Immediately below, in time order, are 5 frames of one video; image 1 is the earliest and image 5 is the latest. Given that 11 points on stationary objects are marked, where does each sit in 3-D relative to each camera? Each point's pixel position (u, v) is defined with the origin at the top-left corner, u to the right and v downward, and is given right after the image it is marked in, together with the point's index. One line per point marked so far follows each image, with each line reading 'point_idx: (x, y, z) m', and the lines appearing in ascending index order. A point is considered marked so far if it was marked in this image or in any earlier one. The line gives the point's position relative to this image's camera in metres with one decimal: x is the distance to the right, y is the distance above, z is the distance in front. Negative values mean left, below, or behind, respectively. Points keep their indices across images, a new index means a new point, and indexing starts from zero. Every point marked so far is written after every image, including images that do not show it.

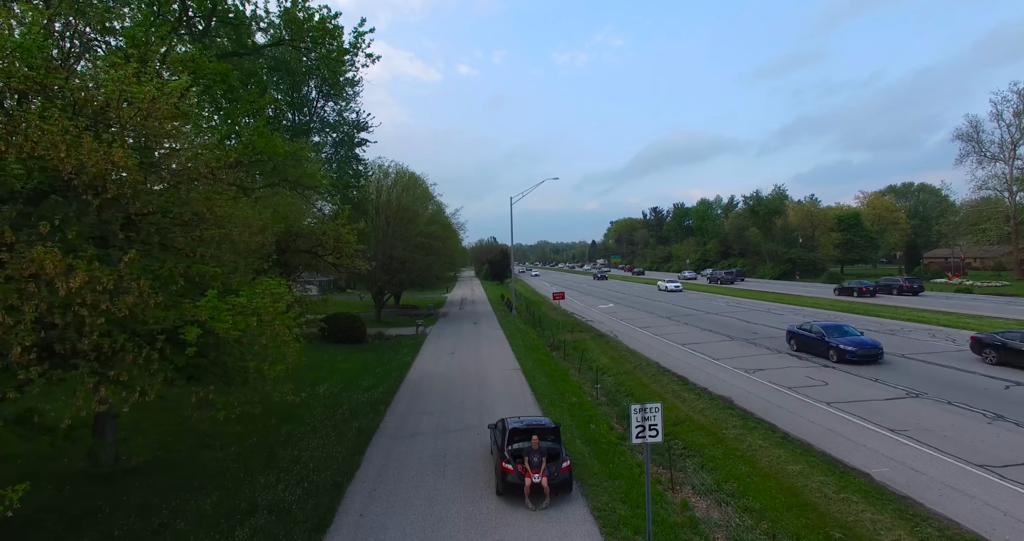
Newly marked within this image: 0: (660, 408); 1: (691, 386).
0: (+2.1, -1.9, +7.5) m
1: (+5.3, -3.4, +15.6) m
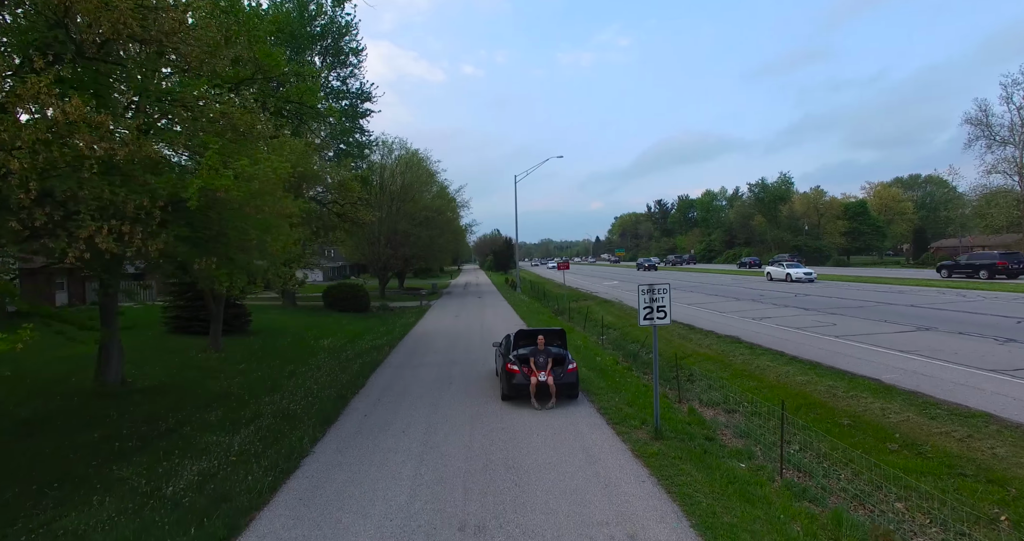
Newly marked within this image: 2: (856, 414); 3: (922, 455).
0: (+2.2, -0.3, +7.5) m
1: (+5.5, -1.7, +15.5) m
2: (+5.1, -2.1, +7.7) m
3: (+4.8, -2.2, +6.2) m
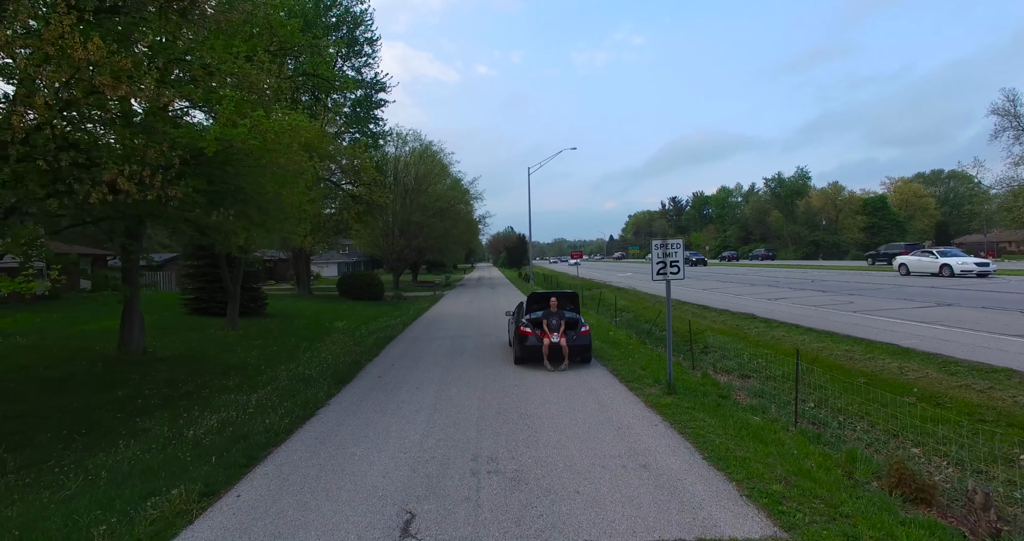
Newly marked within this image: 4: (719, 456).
0: (+2.4, +0.4, +7.4) m
1: (+5.9, -1.1, +15.4) m
2: (+5.2, -1.5, +7.6) m
3: (+5.0, -1.6, +6.1) m
4: (+1.9, -1.7, +4.9) m
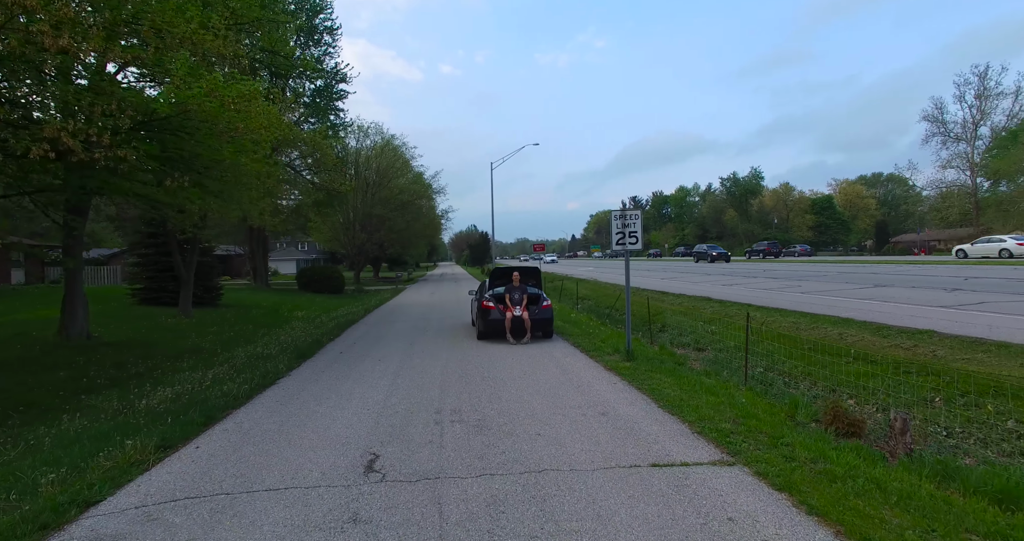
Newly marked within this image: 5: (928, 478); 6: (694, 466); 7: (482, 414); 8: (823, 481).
0: (+1.9, +0.8, +7.7) m
1: (+4.8, -0.7, +15.9) m
2: (+4.7, -1.1, +8.1) m
3: (+4.5, -1.1, +6.6) m
4: (+1.6, -1.3, +5.1) m
5: (+2.6, -1.3, +3.2) m
6: (+1.2, -1.3, +3.5) m
7: (-0.3, -1.3, +4.8) m
8: (+1.9, -1.3, +3.2) m
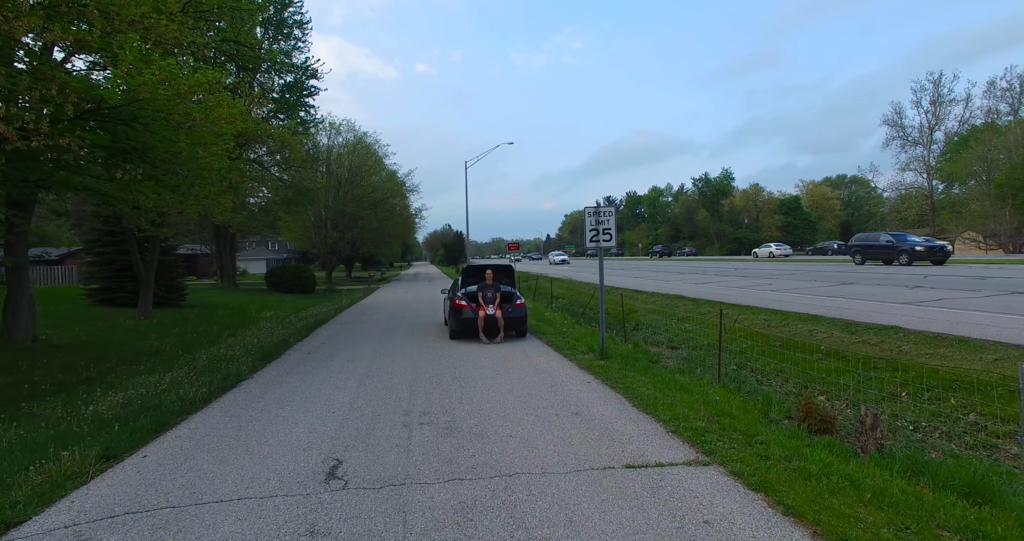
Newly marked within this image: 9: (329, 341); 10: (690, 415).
0: (+1.5, +0.8, +7.6) m
1: (+4.0, -0.6, +15.9) m
2: (+4.3, -1.0, +8.1) m
3: (+4.2, -1.1, +6.6) m
4: (+1.3, -1.3, +5.0) m
5: (+2.4, -1.2, +3.2) m
6: (+1.0, -1.3, +3.4) m
7: (-0.5, -1.3, +4.7) m
8: (+1.7, -1.2, +3.1) m
9: (-3.4, -1.3, +9.9) m
10: (+1.6, -1.3, +4.6) m
